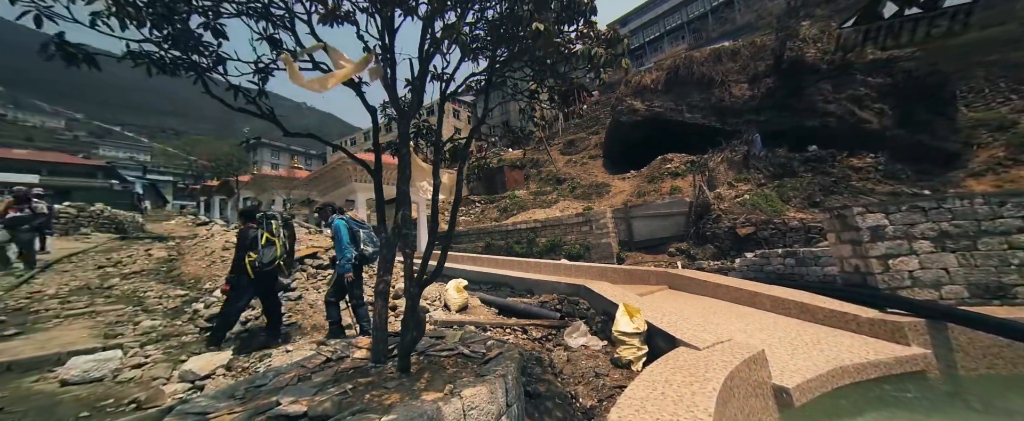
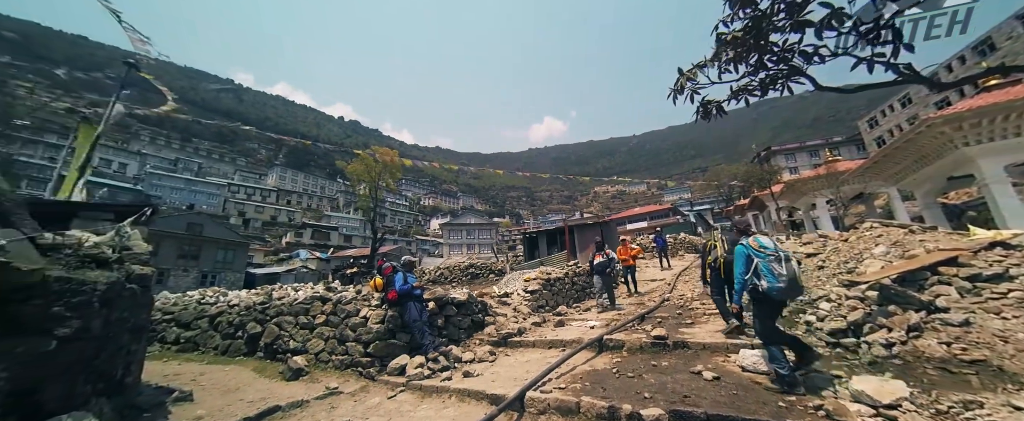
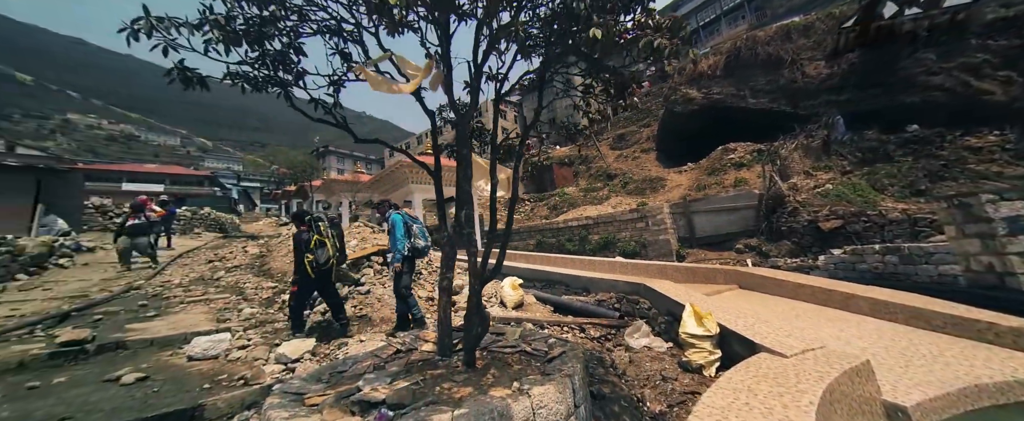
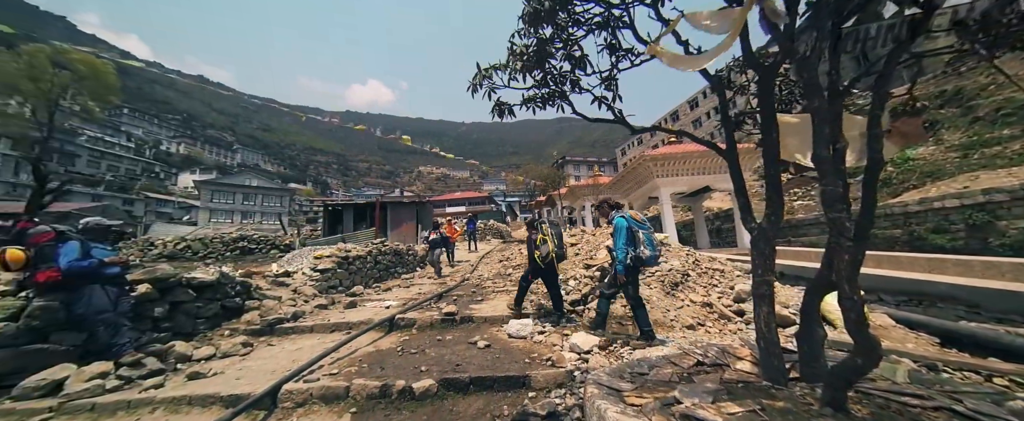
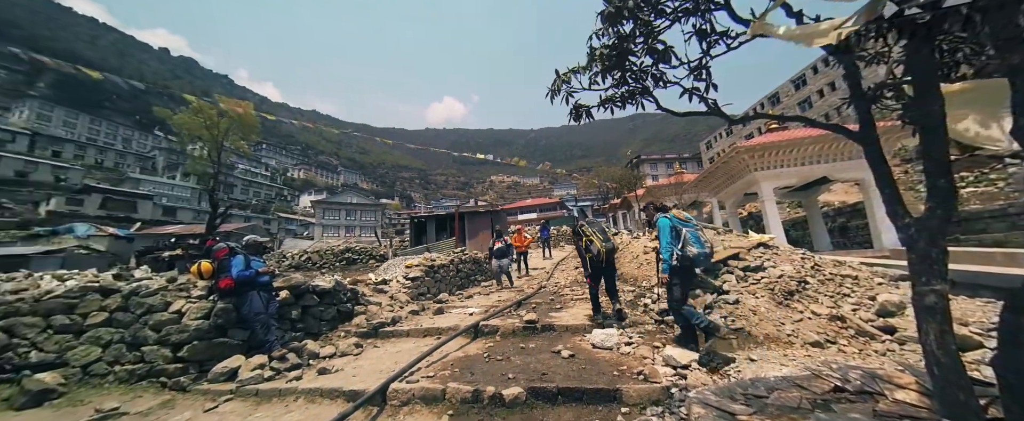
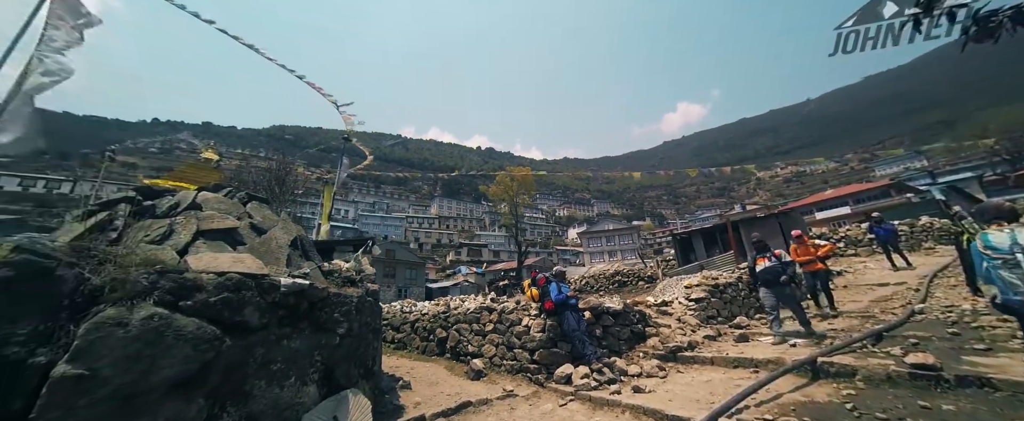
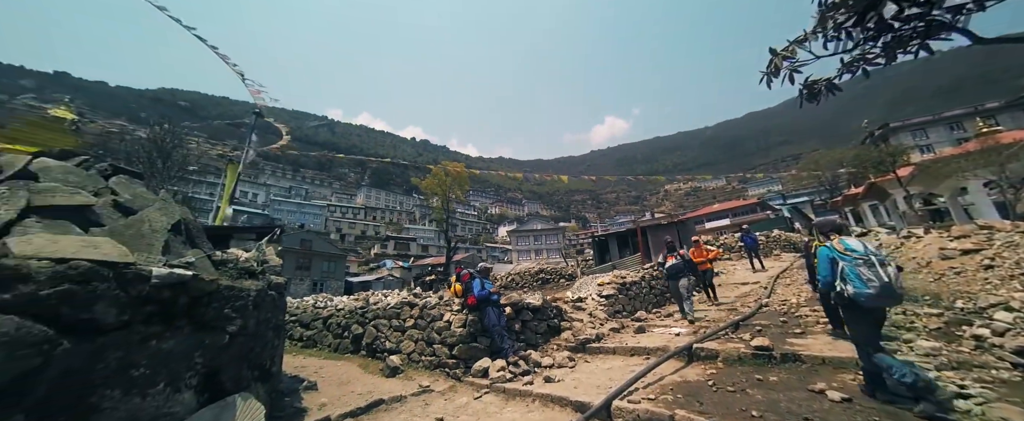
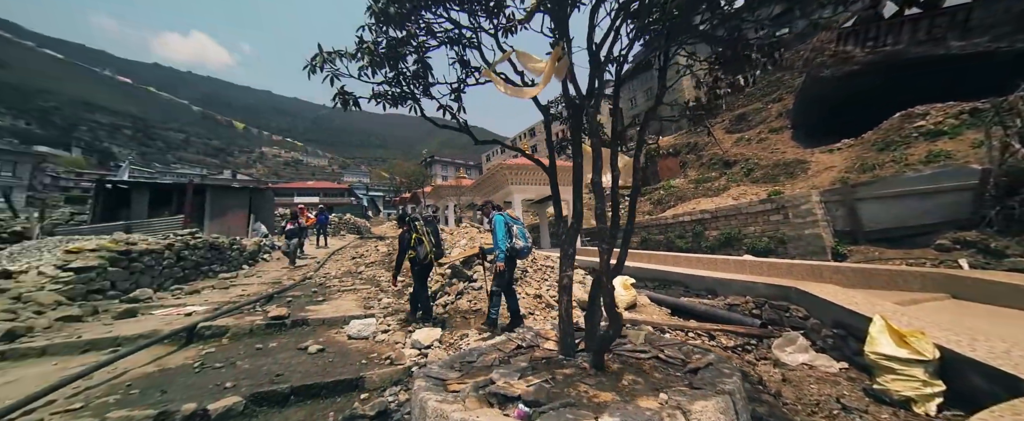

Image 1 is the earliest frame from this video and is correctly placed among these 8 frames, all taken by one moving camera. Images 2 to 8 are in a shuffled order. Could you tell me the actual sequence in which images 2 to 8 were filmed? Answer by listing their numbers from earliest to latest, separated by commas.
3, 8, 4, 5, 2, 7, 6
